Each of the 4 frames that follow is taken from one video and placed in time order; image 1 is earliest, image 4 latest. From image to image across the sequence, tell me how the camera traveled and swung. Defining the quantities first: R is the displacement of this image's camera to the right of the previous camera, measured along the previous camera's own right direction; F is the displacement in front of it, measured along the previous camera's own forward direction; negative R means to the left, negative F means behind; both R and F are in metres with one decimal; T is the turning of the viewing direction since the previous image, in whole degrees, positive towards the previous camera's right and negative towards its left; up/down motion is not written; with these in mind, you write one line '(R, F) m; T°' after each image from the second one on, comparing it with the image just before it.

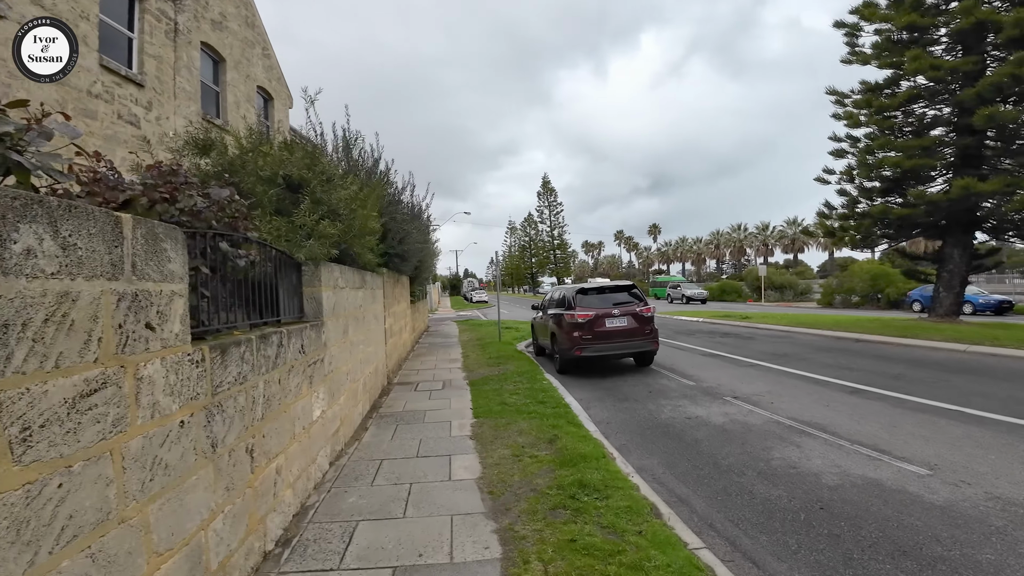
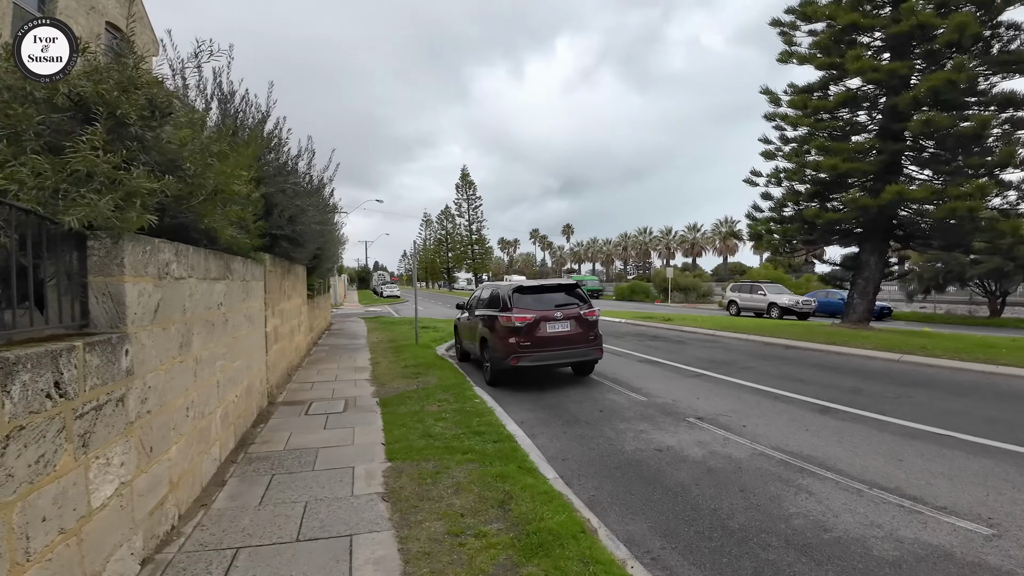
(-0.2, +1.7) m; +10°
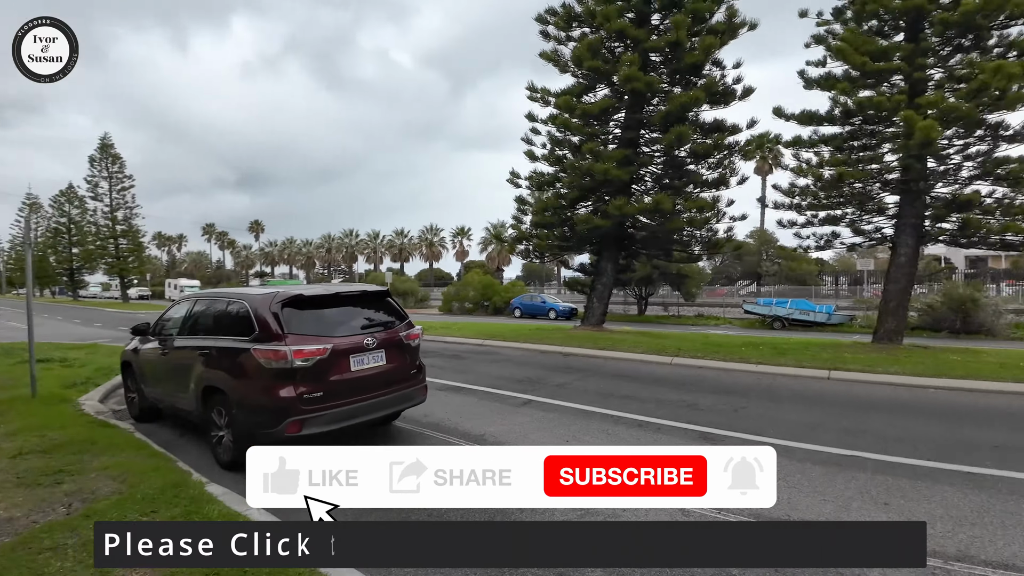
(-0.9, +3.2) m; +35°
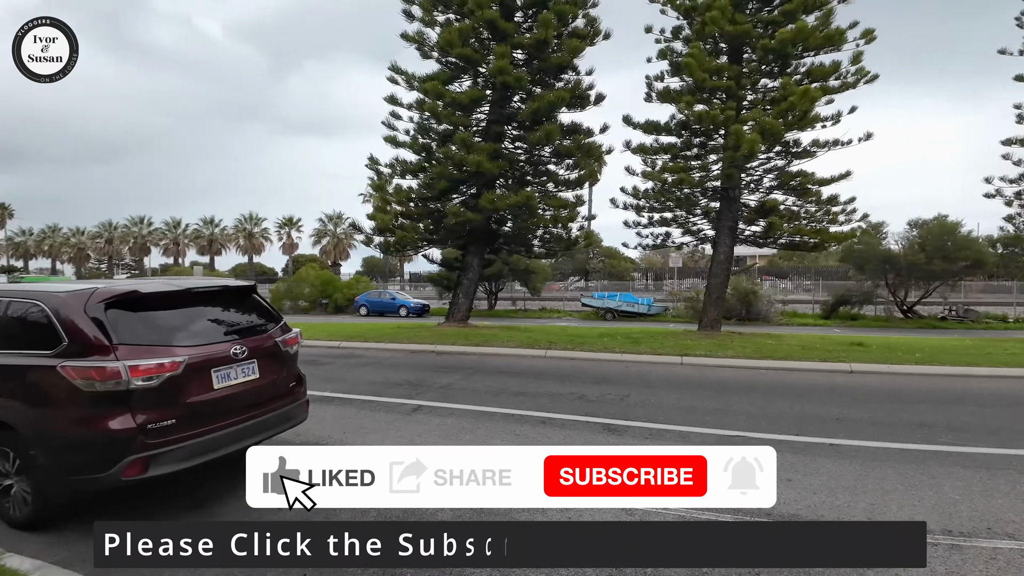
(-0.8, +0.7) m; +19°
